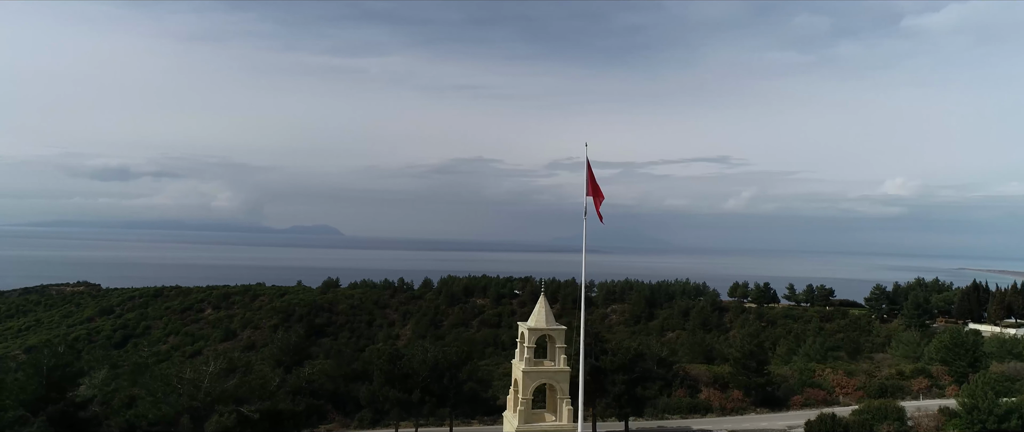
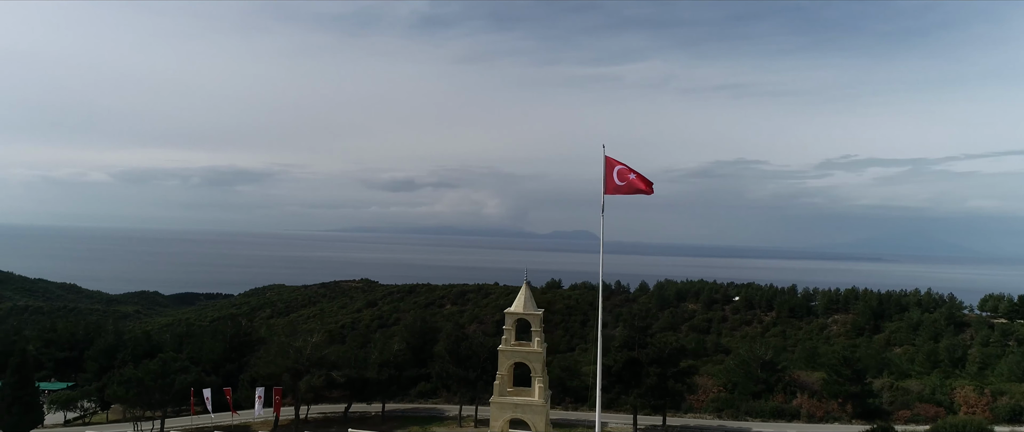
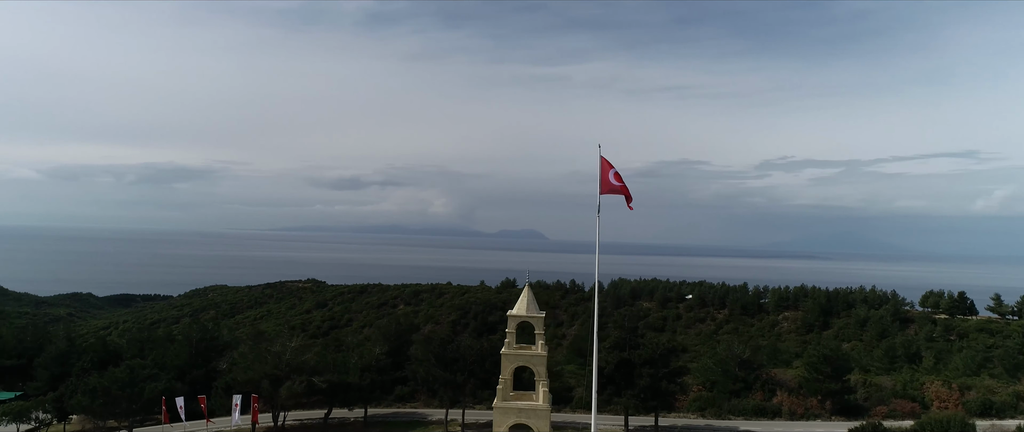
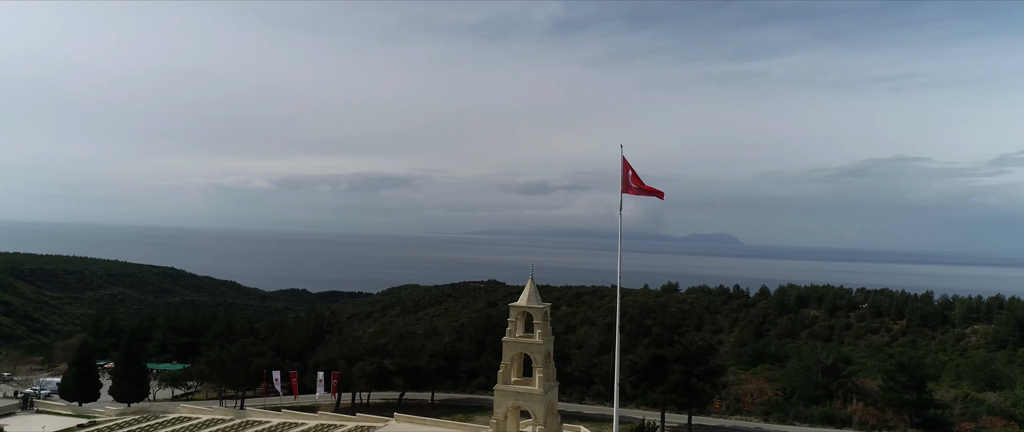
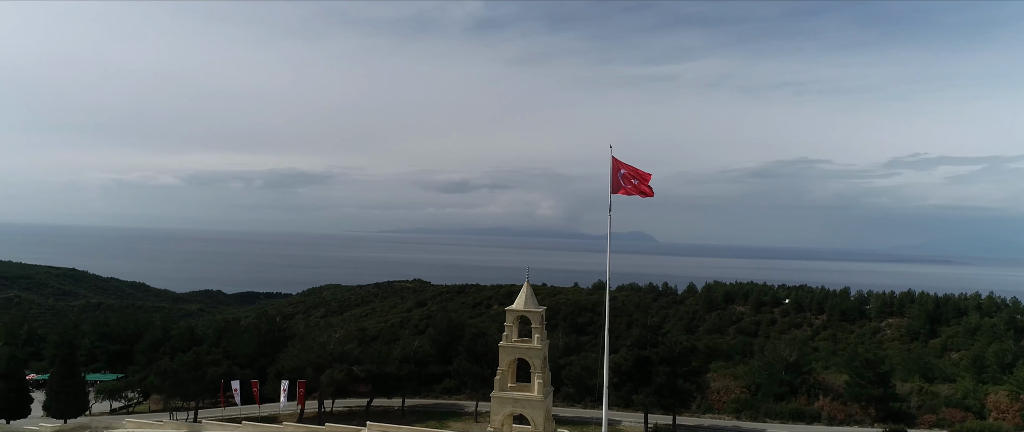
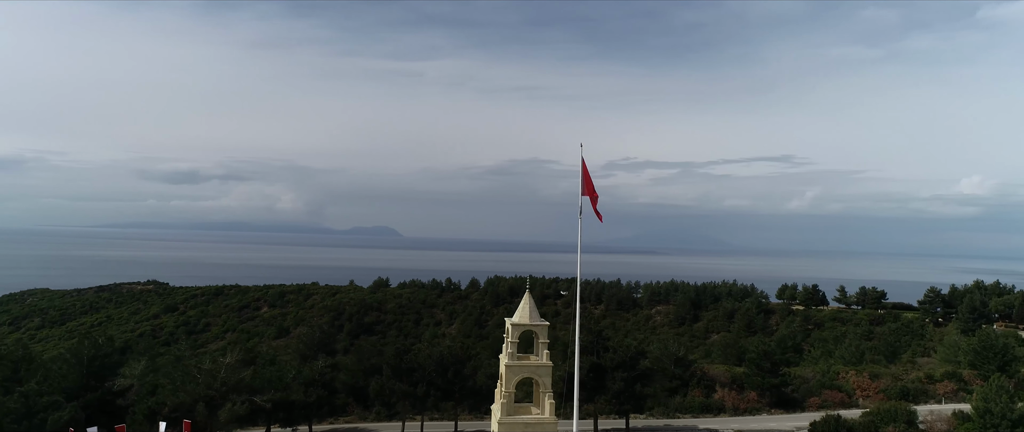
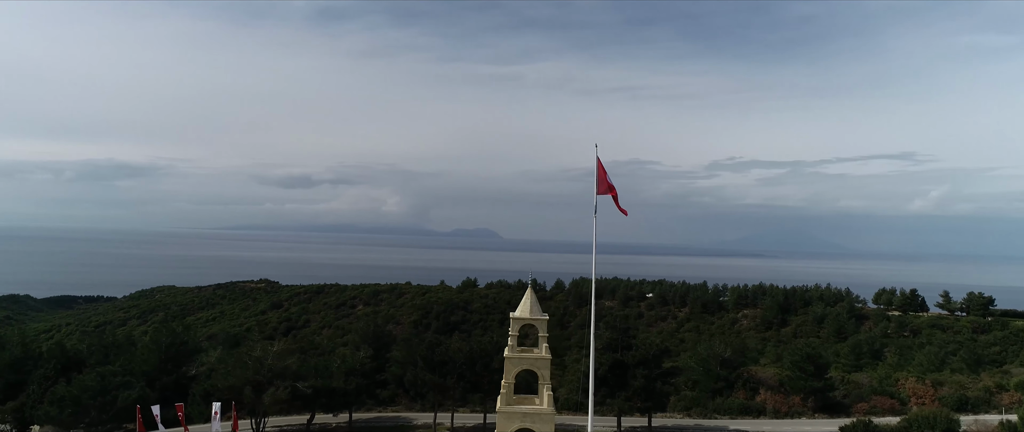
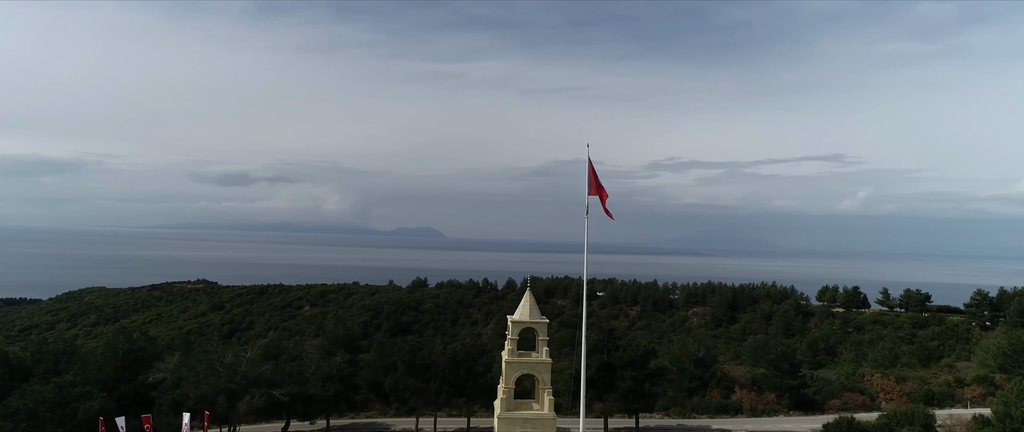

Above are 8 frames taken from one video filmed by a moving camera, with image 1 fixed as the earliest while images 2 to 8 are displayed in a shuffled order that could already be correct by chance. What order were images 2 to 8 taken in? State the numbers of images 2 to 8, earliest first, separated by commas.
6, 8, 7, 3, 2, 5, 4
